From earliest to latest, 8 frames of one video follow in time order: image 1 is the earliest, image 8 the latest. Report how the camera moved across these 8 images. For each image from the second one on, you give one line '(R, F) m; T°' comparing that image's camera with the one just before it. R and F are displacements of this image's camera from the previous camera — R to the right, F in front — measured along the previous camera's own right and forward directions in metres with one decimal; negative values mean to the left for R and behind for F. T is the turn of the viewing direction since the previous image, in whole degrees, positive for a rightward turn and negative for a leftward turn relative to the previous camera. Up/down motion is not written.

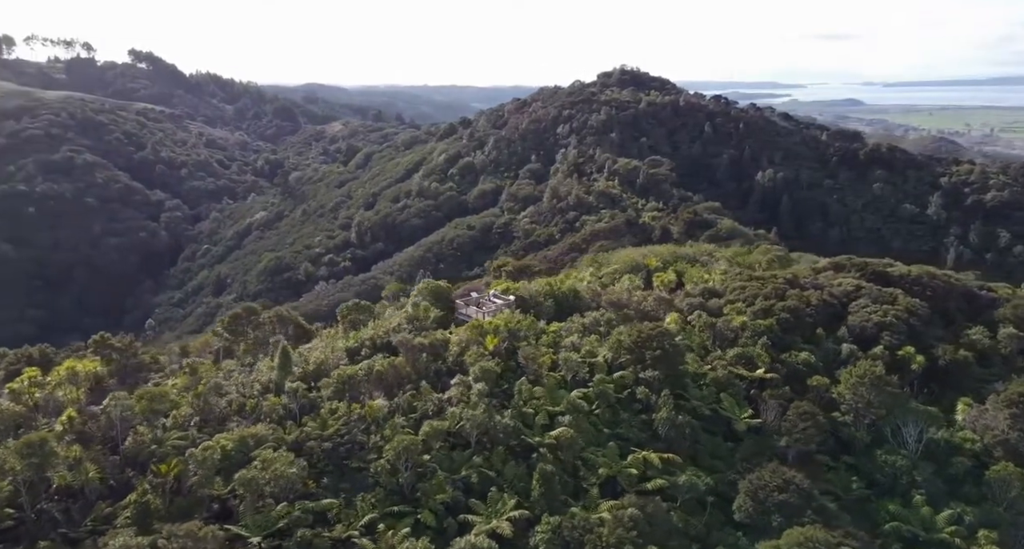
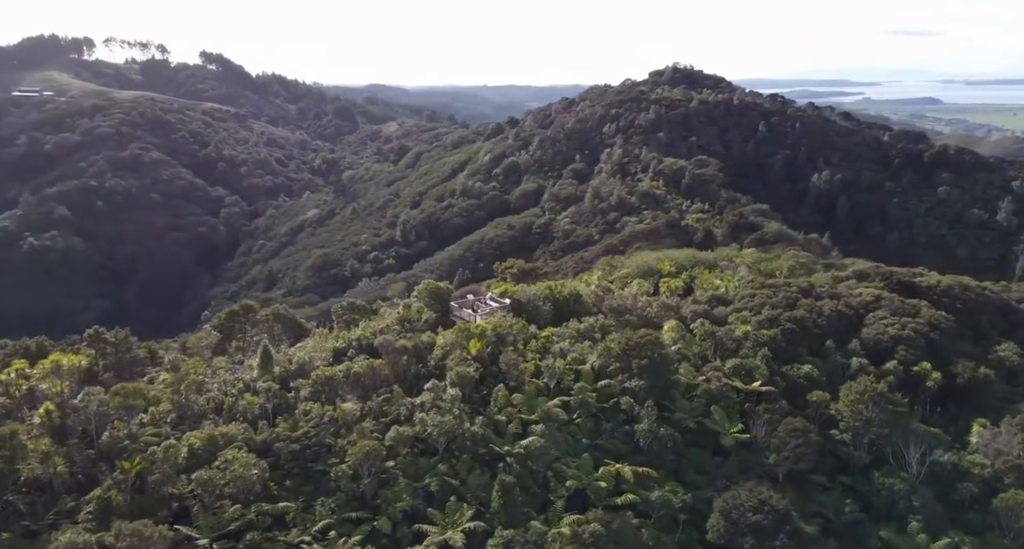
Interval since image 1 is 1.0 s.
(+1.9, +0.6) m; -3°
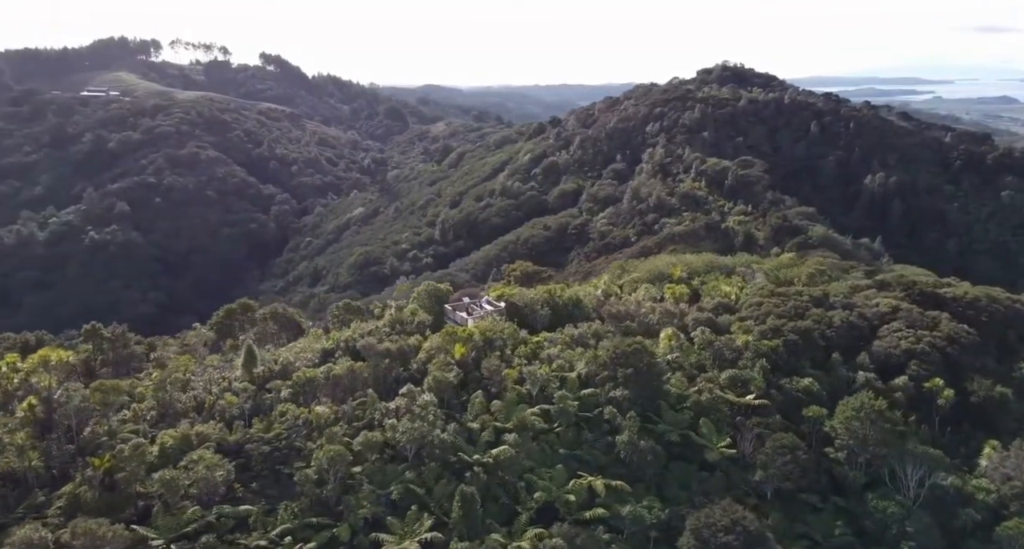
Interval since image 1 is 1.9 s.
(+1.7, +0.5) m; -3°
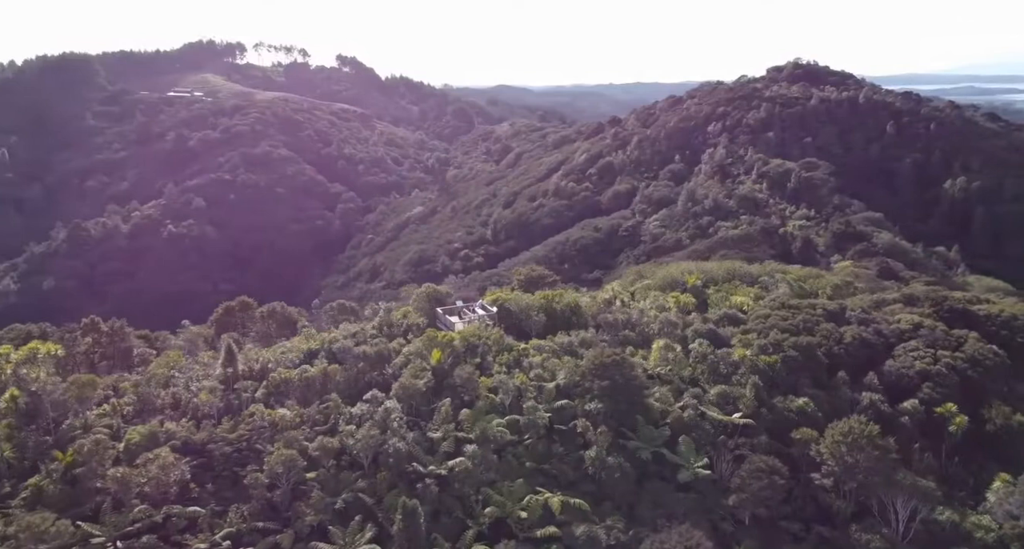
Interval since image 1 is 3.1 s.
(+2.3, +0.6) m; -4°
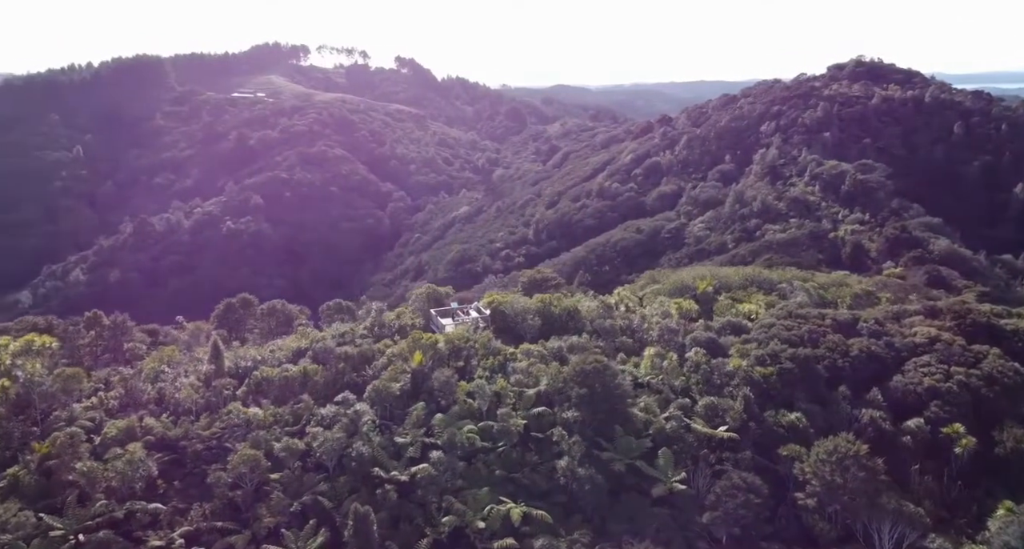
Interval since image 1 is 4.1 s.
(+1.9, +0.4) m; -3°
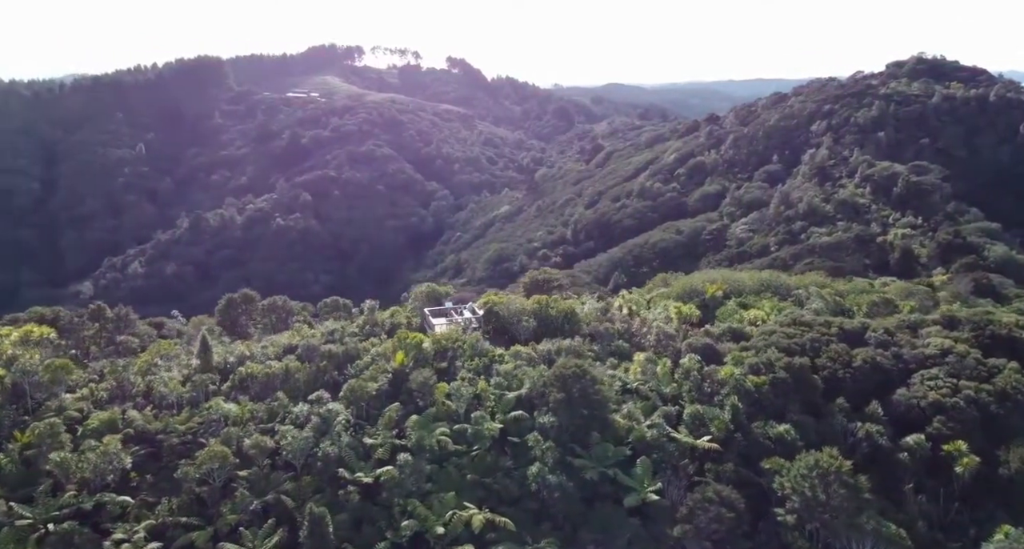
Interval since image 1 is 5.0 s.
(+1.7, +0.3) m; -3°
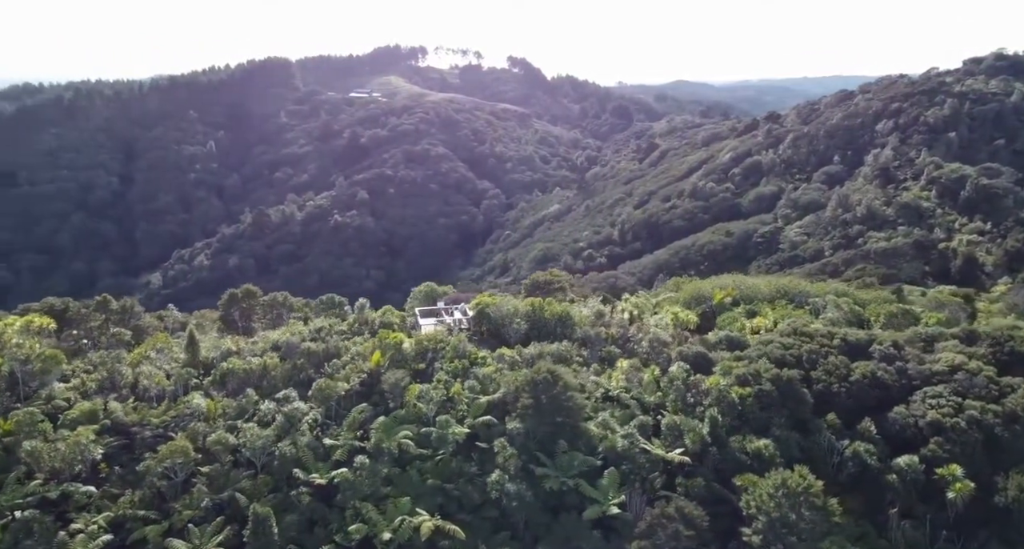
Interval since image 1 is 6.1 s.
(+2.1, +0.4) m; -4°
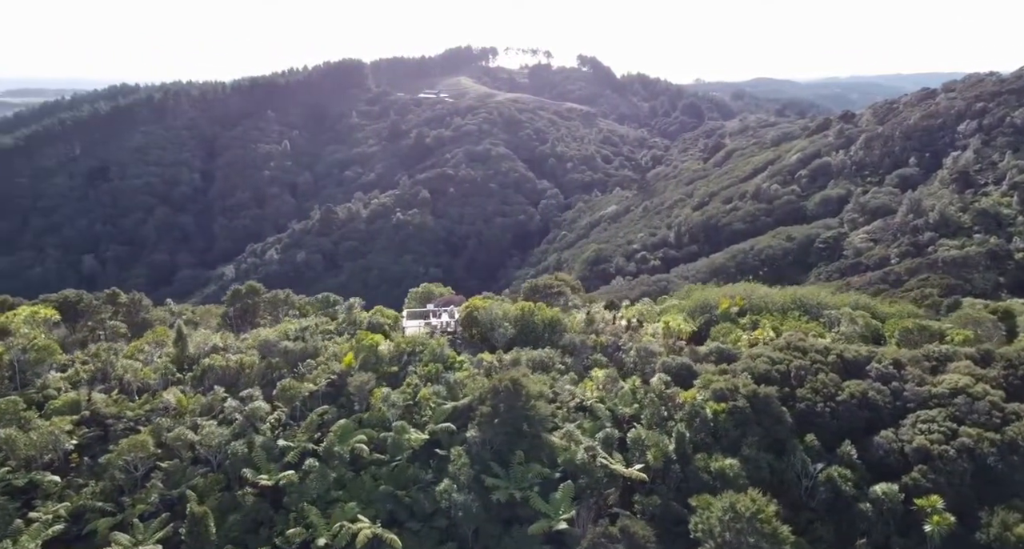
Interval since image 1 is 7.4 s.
(+2.5, +0.3) m; -4°
